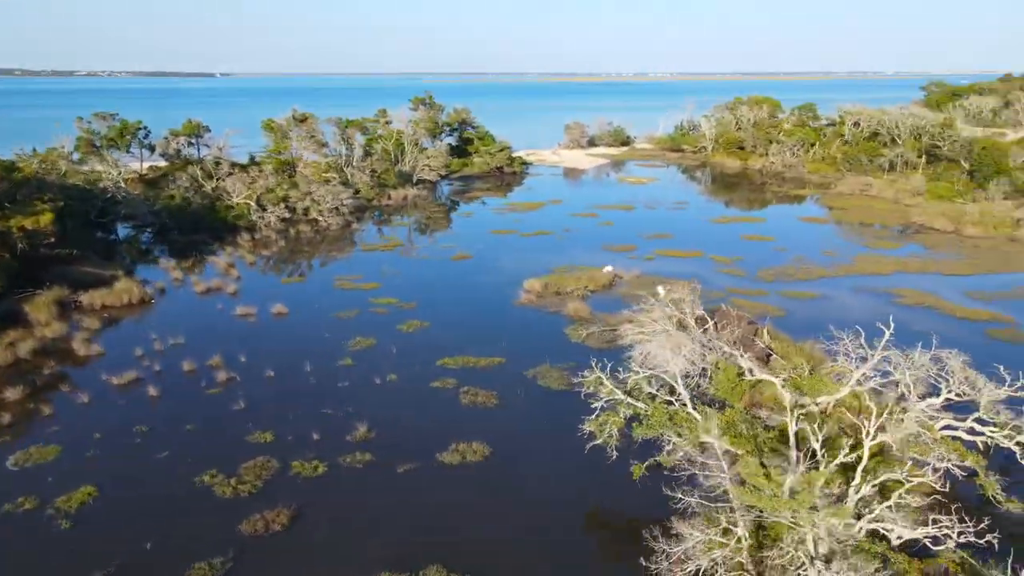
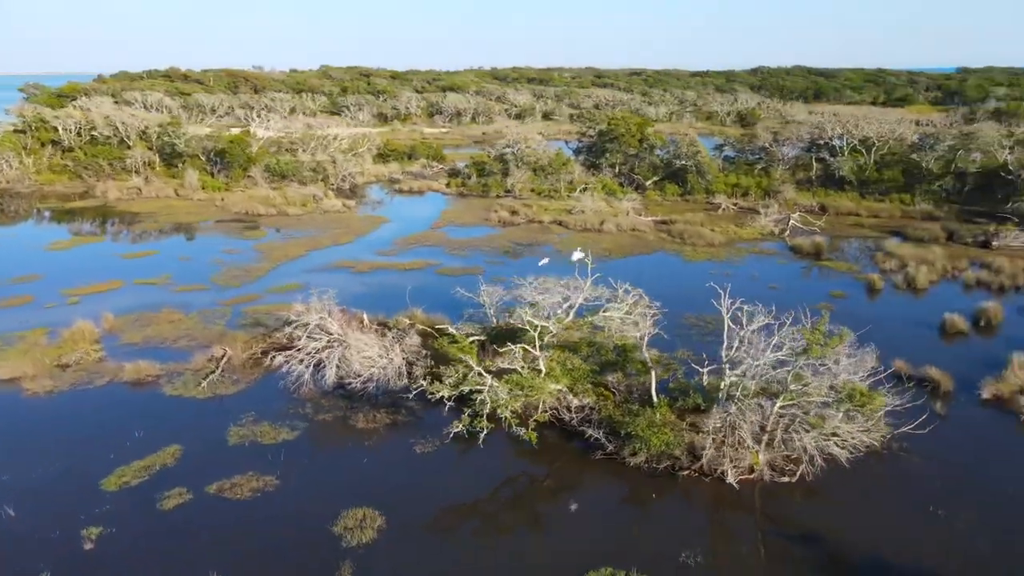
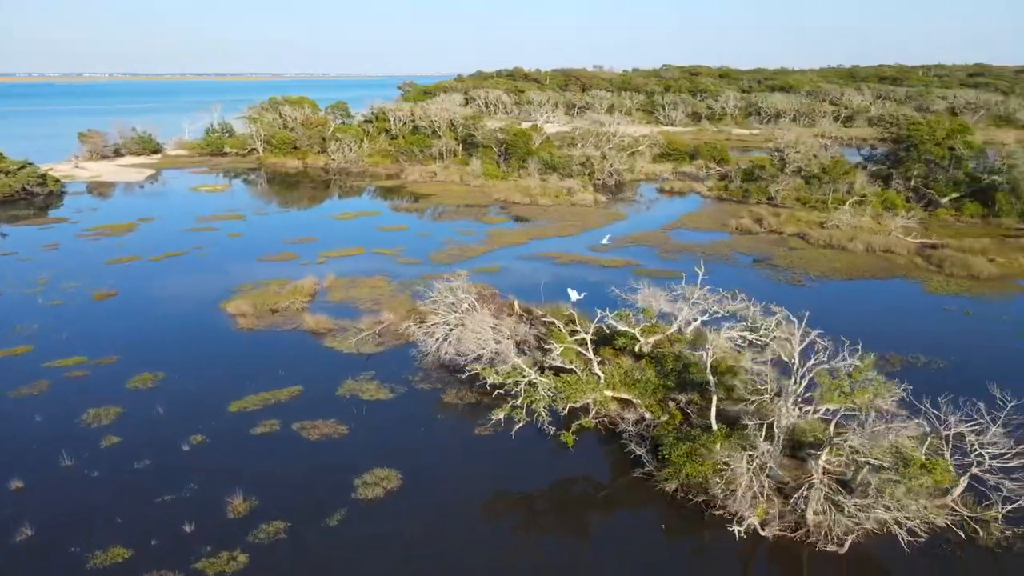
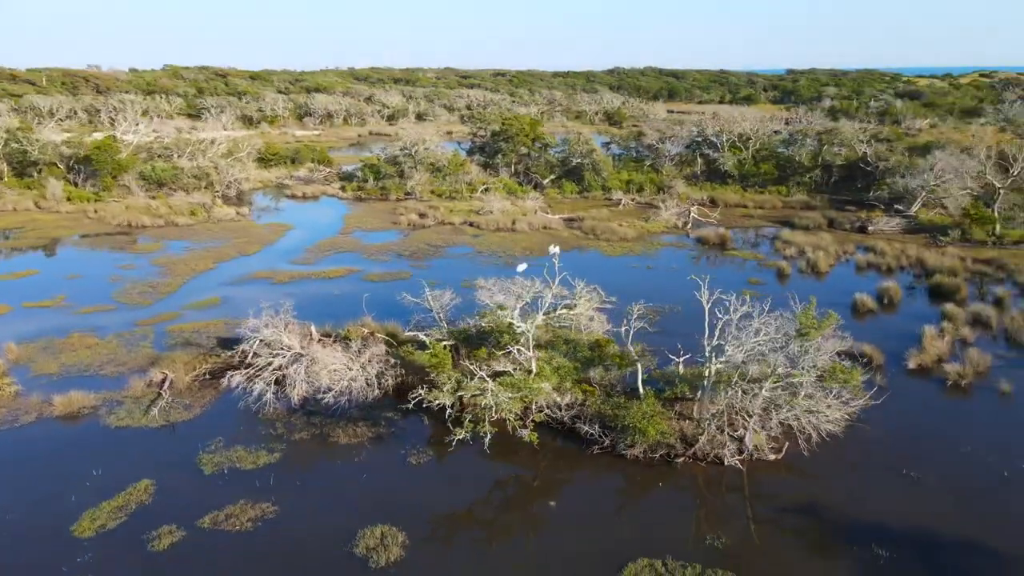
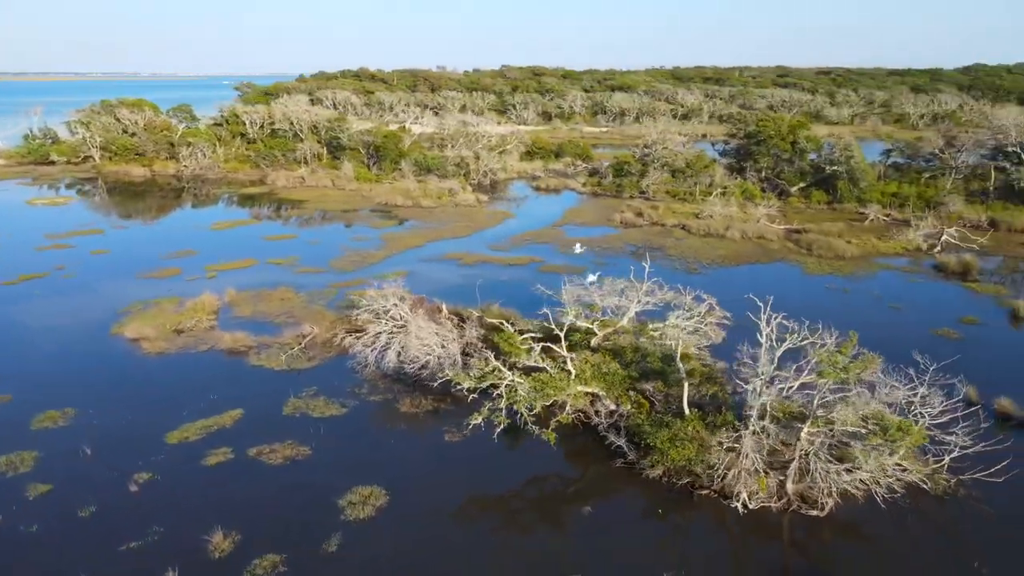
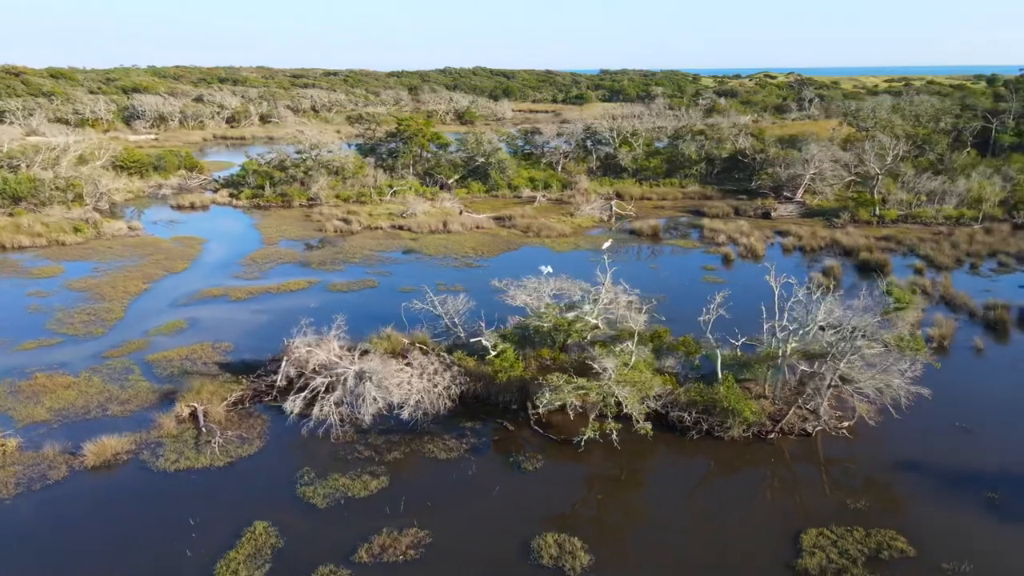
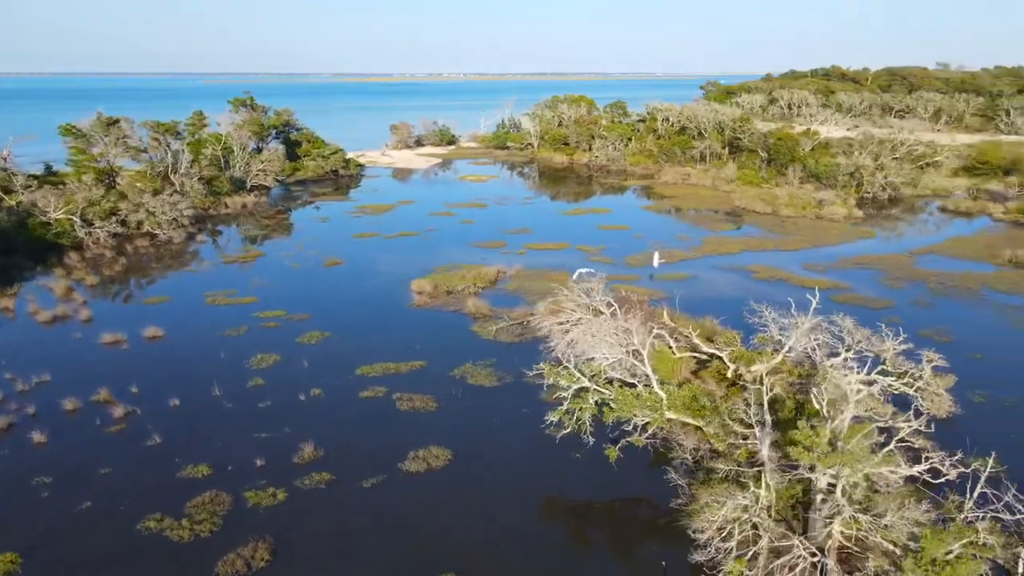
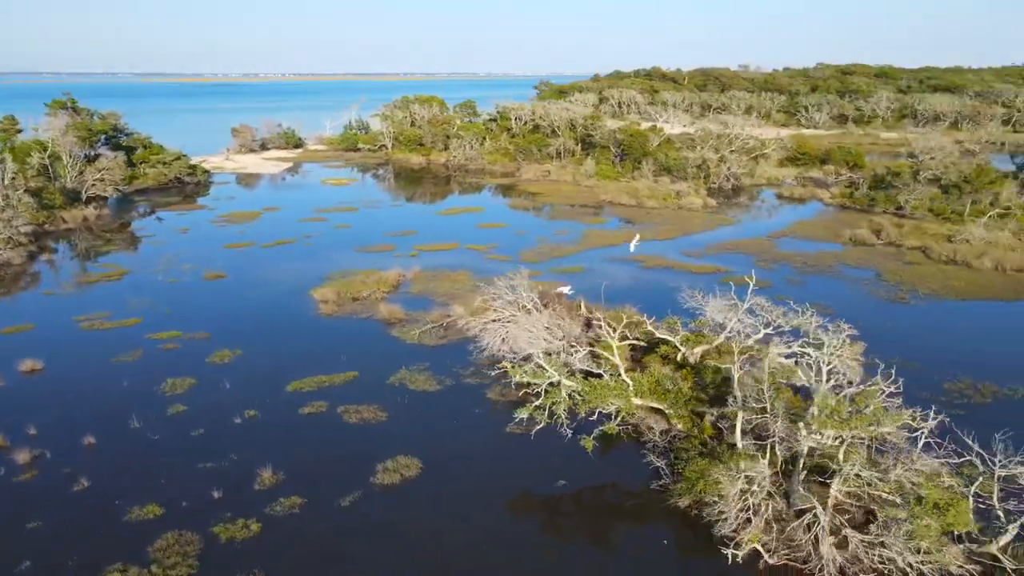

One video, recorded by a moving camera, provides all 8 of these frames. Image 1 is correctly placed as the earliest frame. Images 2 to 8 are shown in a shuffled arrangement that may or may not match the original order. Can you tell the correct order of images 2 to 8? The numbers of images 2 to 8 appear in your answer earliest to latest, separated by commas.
7, 8, 3, 5, 2, 4, 6
